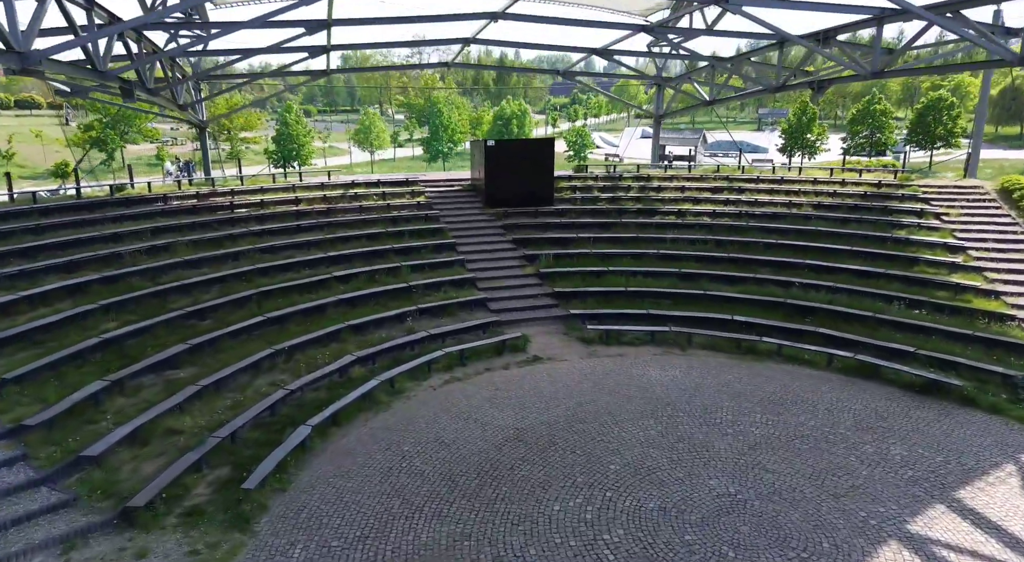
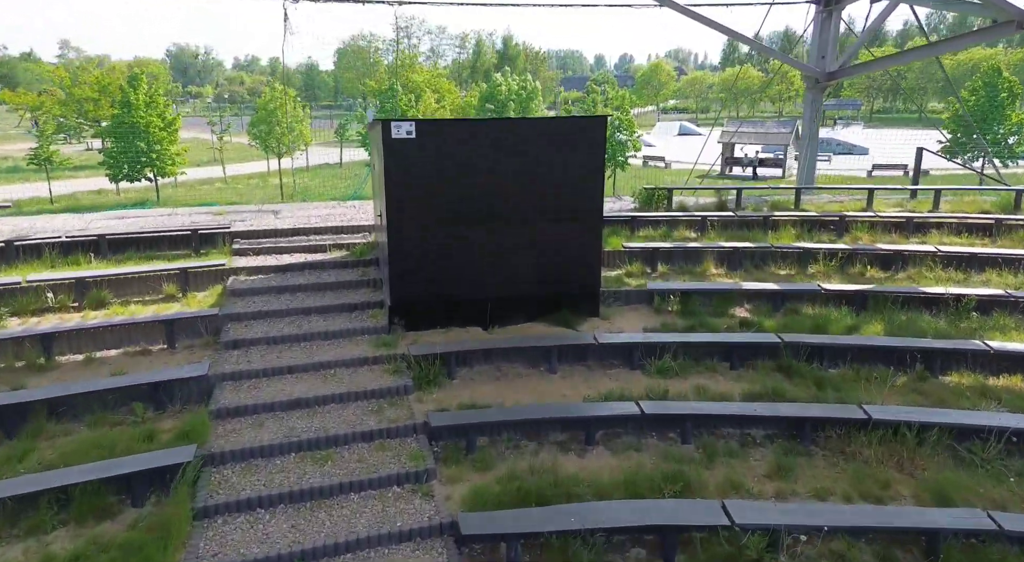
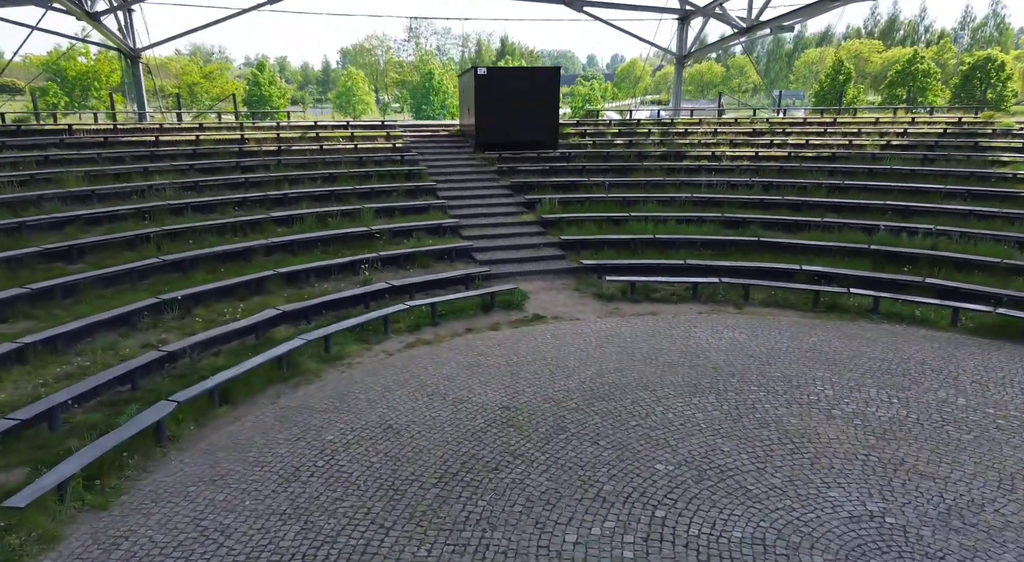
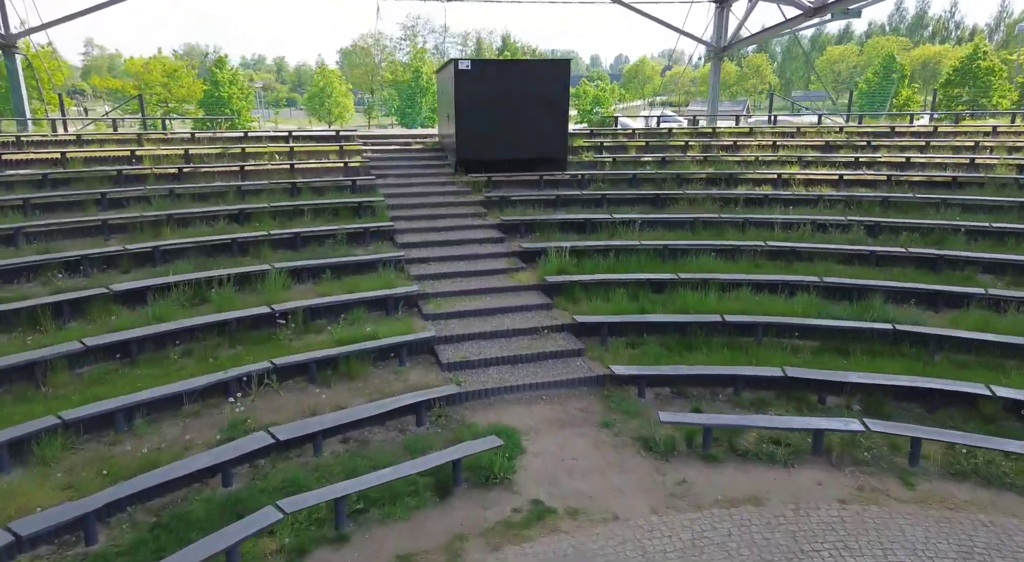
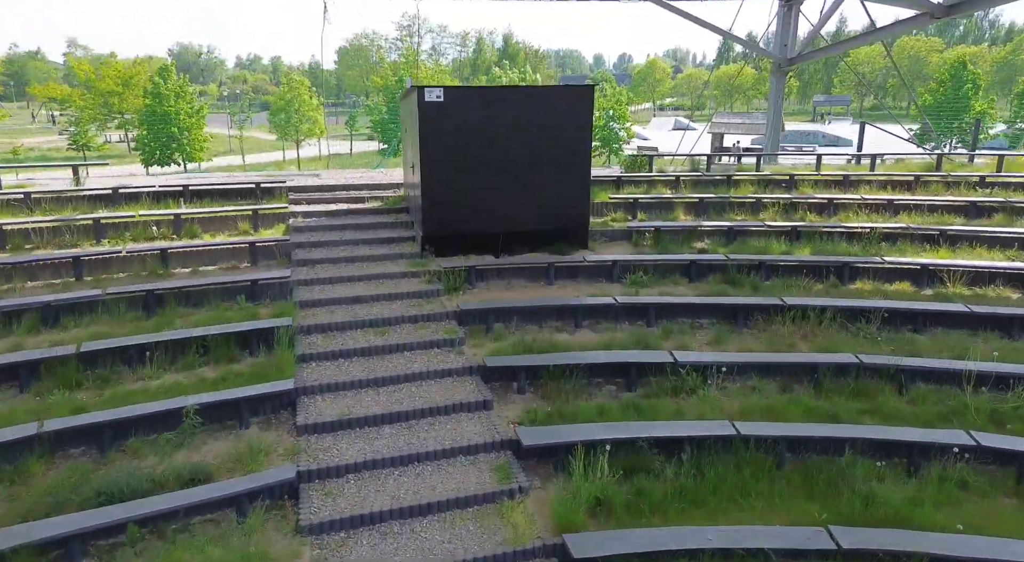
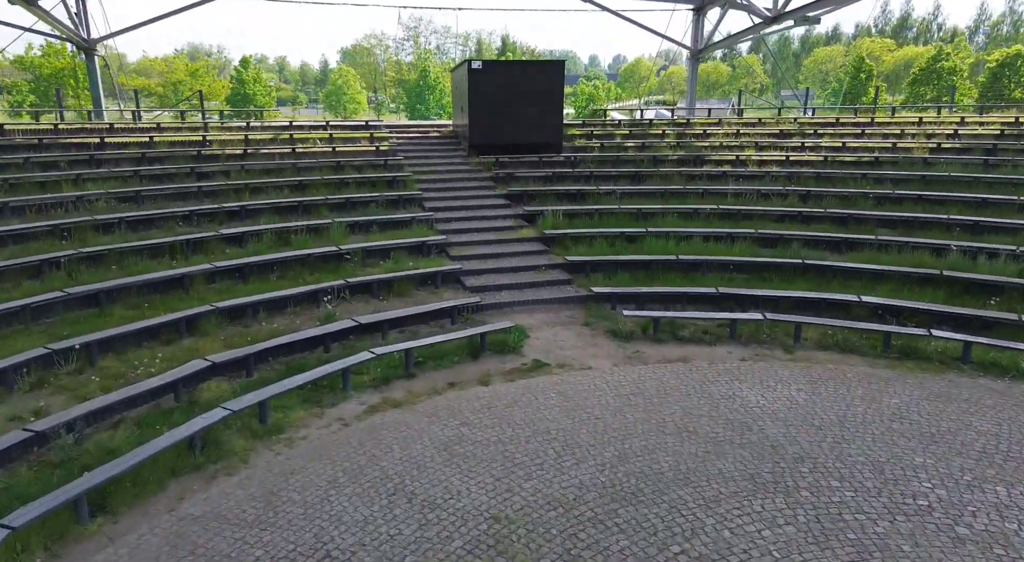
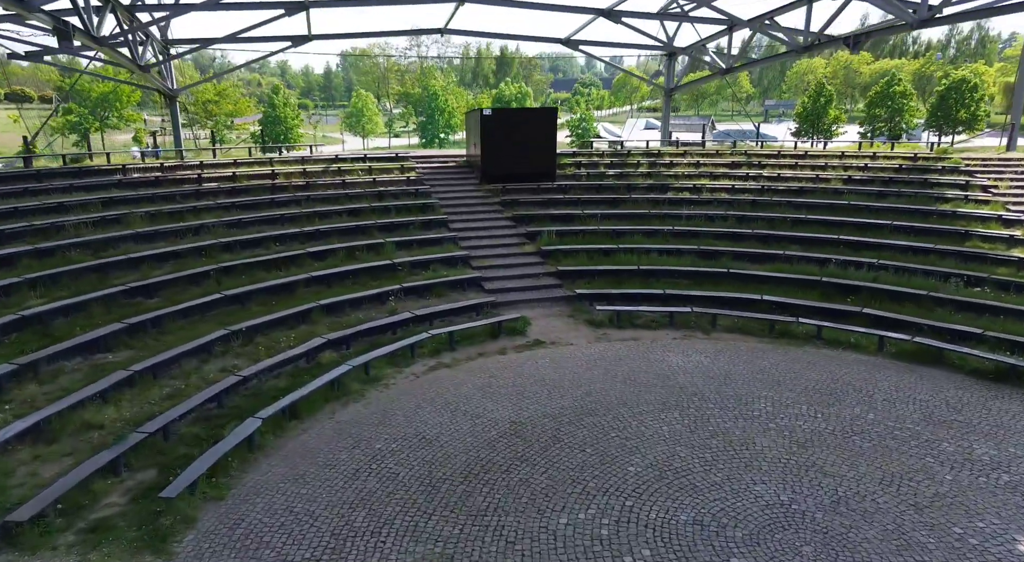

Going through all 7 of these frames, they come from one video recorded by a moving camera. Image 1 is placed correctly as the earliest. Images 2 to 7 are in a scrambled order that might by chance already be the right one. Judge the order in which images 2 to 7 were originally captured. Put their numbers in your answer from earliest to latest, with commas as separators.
7, 3, 6, 4, 5, 2
